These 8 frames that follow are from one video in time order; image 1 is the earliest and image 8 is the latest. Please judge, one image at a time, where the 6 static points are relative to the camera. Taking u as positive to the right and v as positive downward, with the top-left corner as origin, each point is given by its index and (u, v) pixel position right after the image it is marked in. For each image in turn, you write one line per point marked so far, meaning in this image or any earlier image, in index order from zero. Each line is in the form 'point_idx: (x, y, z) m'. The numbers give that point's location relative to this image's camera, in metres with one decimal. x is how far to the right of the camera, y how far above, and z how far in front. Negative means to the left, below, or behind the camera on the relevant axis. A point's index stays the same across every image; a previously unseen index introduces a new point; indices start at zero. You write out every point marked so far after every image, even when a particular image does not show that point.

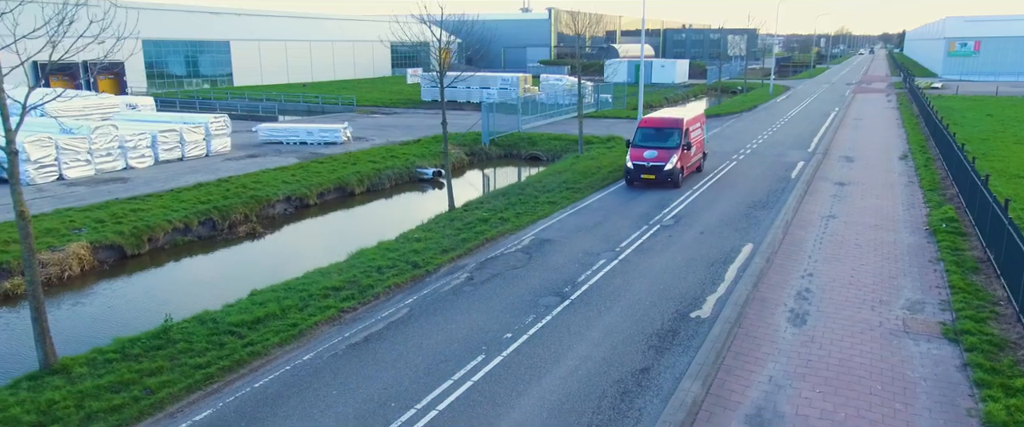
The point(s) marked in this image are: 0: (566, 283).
0: (+0.9, -1.2, +12.5) m
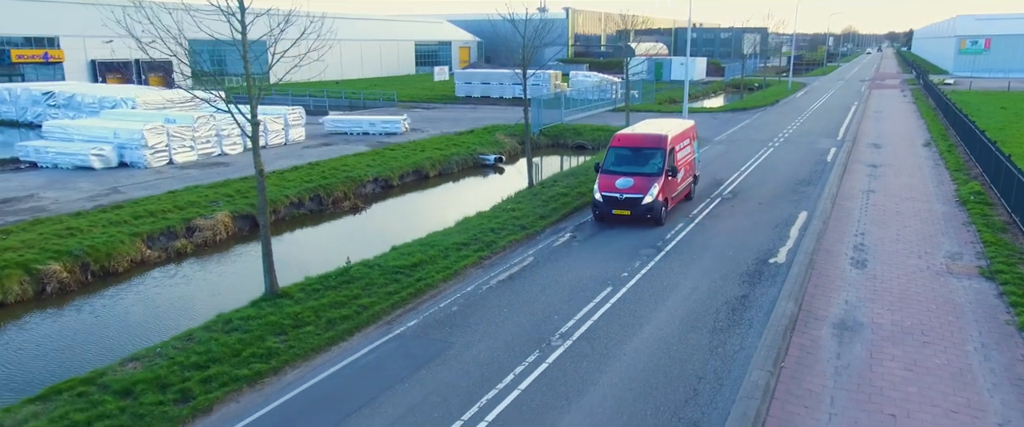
0: (+3.0, -0.5, +14.9) m
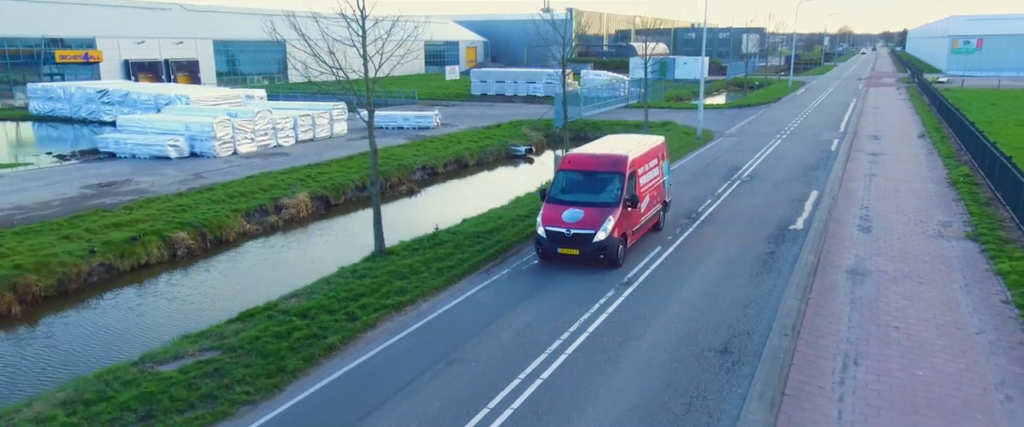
0: (+4.3, 0.0, +17.4) m
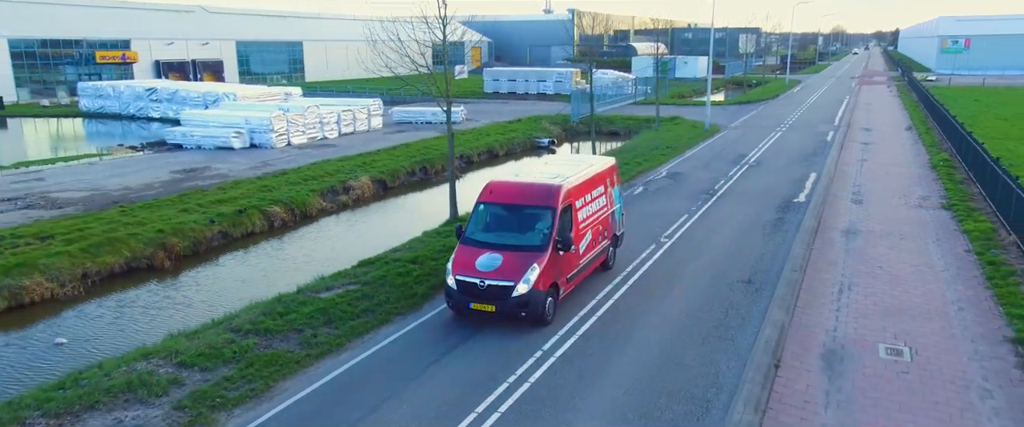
0: (+5.5, +0.7, +20.2) m
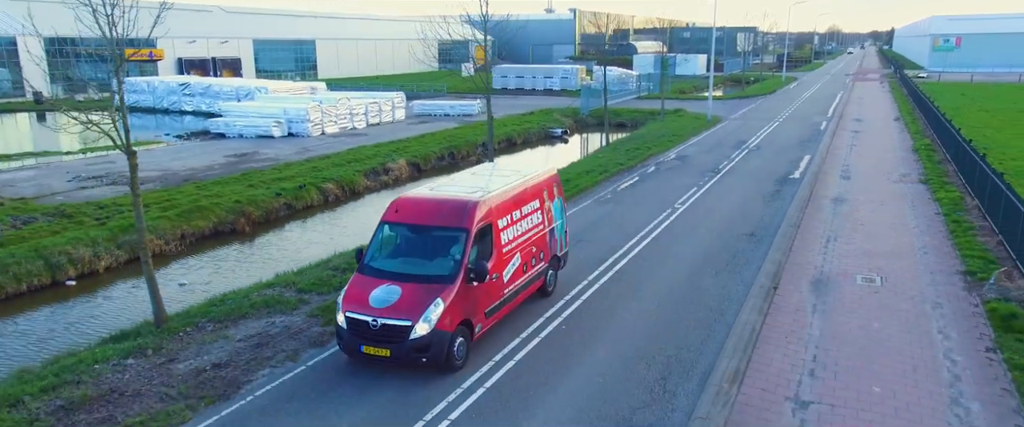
0: (+6.4, +1.4, +22.6) m
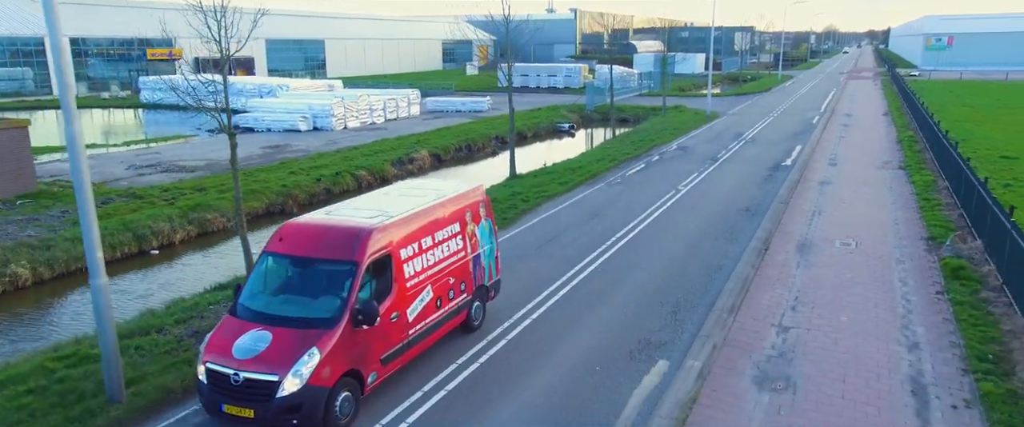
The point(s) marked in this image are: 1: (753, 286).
0: (+6.9, +1.9, +24.7) m
1: (+3.9, -1.2, +11.4) m
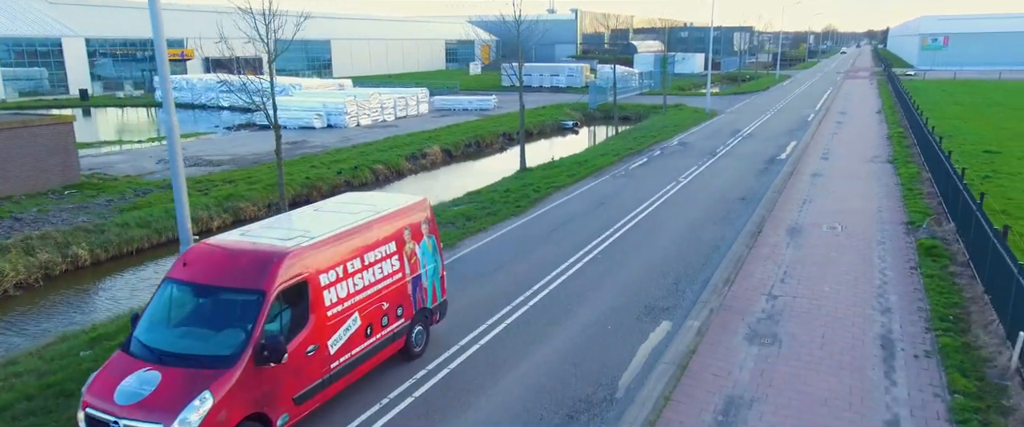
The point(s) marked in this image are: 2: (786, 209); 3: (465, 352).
0: (+7.2, +2.2, +26.0) m
1: (+4.2, -0.9, +12.7) m
2: (+6.4, +0.1, +16.8) m
3: (-0.6, -1.8, +9.5) m
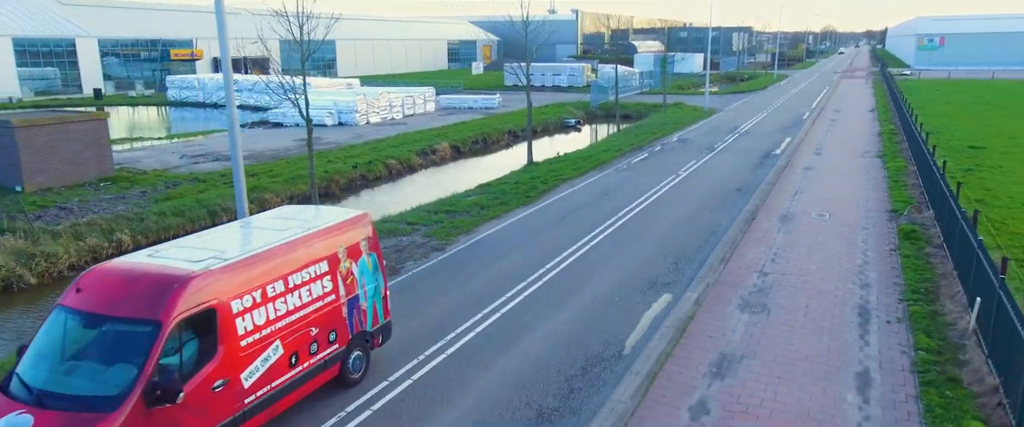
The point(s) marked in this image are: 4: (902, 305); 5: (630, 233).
0: (+7.4, +2.4, +27.1) m
1: (+4.4, -0.6, +13.9) m
2: (+6.7, +0.4, +18.0) m
3: (-0.4, -1.6, +10.6) m
4: (+5.8, -1.4, +10.6) m
5: (+2.6, -0.4, +15.4) m
